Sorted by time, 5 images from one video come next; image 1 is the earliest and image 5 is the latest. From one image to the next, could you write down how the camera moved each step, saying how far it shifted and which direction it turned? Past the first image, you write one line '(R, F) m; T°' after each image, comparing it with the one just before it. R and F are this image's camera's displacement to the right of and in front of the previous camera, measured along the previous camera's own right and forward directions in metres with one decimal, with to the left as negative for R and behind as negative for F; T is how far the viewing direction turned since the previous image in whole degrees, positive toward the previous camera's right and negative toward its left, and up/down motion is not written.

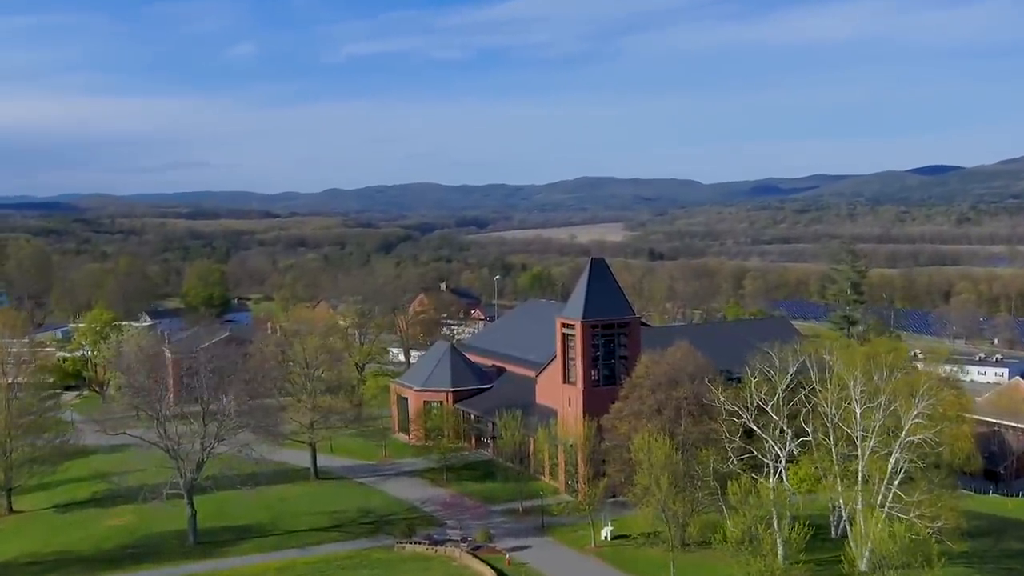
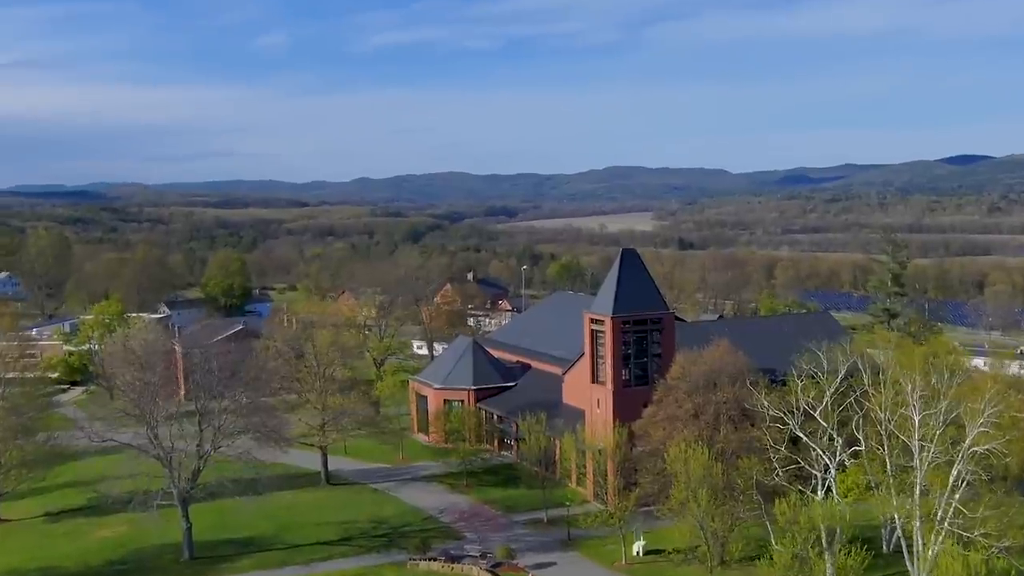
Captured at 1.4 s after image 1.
(+0.2, +3.1) m; -2°
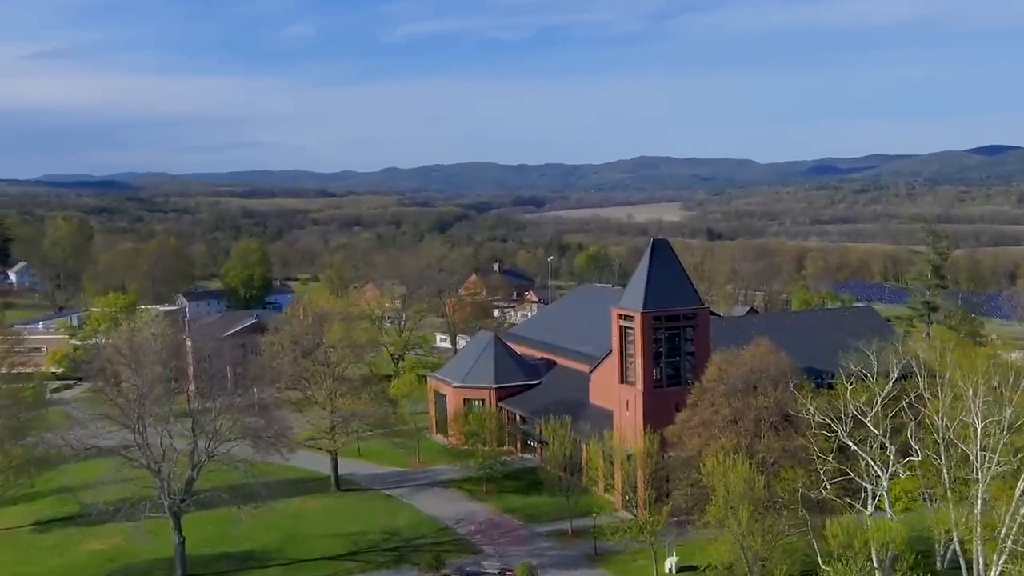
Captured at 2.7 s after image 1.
(+0.2, +2.8) m; -2°
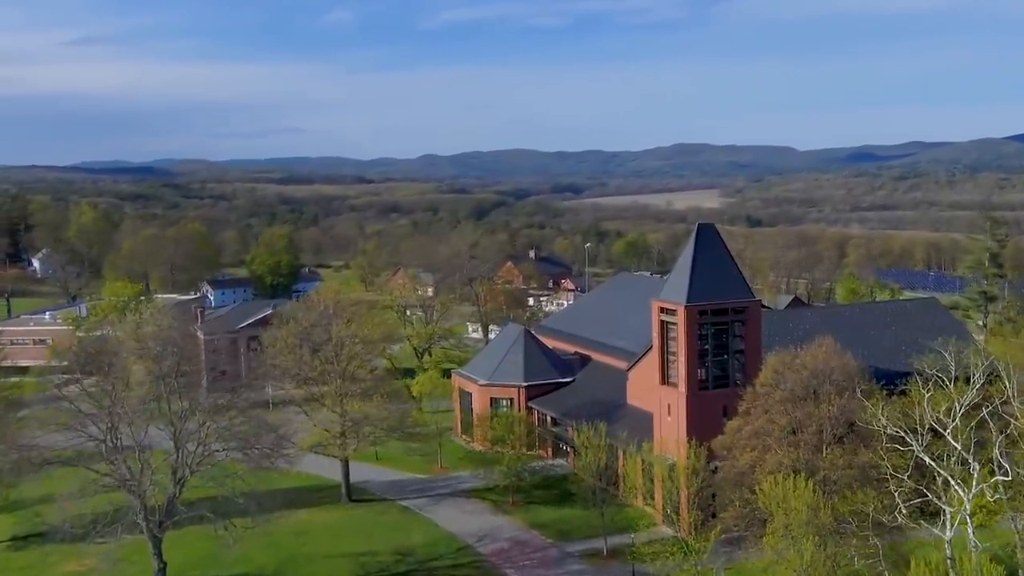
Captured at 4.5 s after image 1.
(+0.3, +3.8) m; -2°
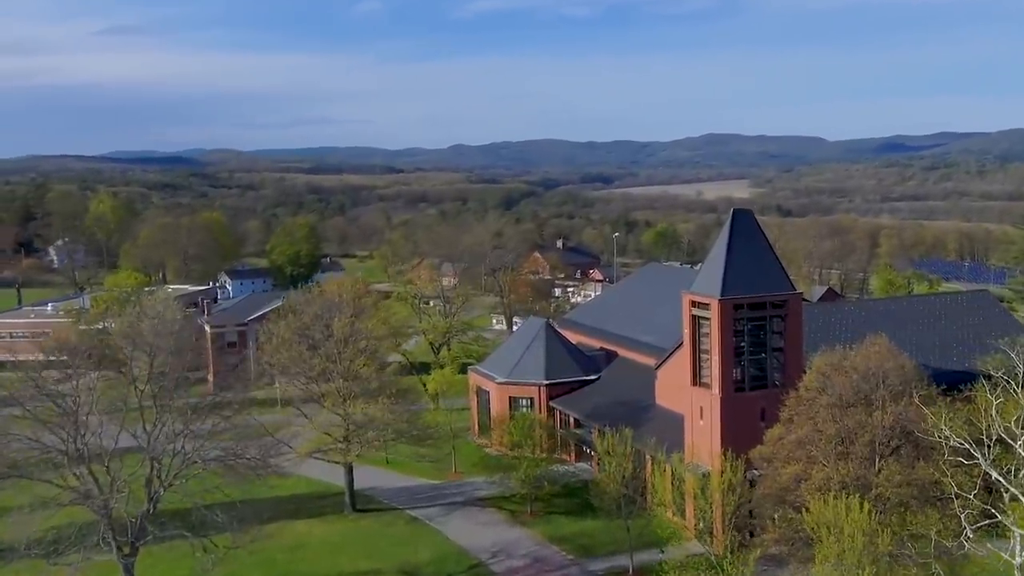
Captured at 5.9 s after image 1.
(+0.4, +2.9) m; -2°
